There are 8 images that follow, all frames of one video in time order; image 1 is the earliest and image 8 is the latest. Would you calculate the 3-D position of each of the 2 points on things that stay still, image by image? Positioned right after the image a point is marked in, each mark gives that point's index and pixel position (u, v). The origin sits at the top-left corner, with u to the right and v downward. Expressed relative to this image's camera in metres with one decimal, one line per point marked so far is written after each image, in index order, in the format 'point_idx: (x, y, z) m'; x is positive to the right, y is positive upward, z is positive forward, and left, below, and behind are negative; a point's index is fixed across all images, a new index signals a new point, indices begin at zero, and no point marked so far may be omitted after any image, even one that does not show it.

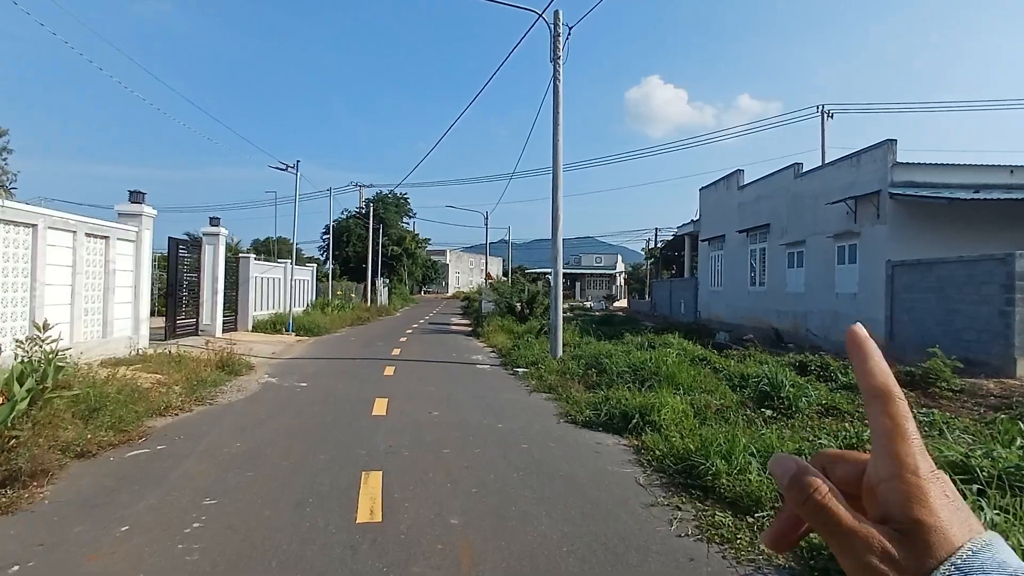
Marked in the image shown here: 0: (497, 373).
0: (-0.4, -2.0, +14.0) m
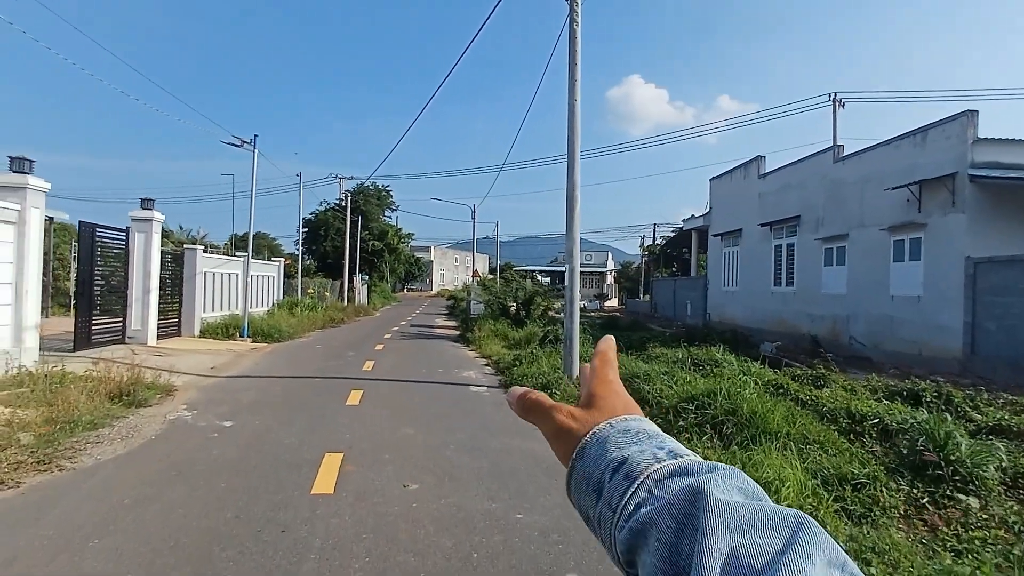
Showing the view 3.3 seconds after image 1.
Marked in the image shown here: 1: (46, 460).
0: (-0.3, -2.0, +10.6) m
1: (-5.0, -1.8, +6.6) m
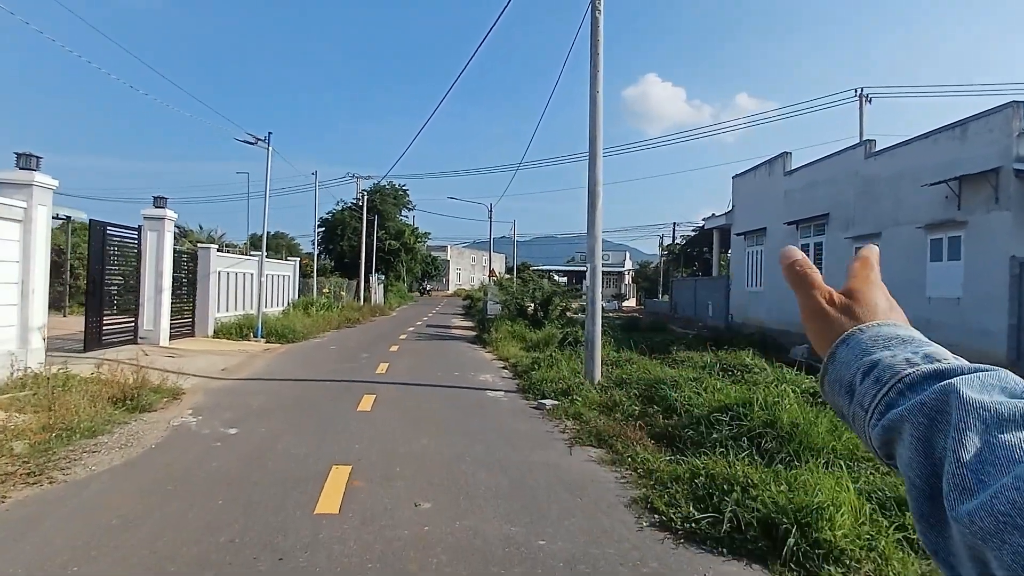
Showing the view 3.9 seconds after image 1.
0: (0.0, -2.0, +10.1) m
1: (-4.8, -1.8, +6.2) m
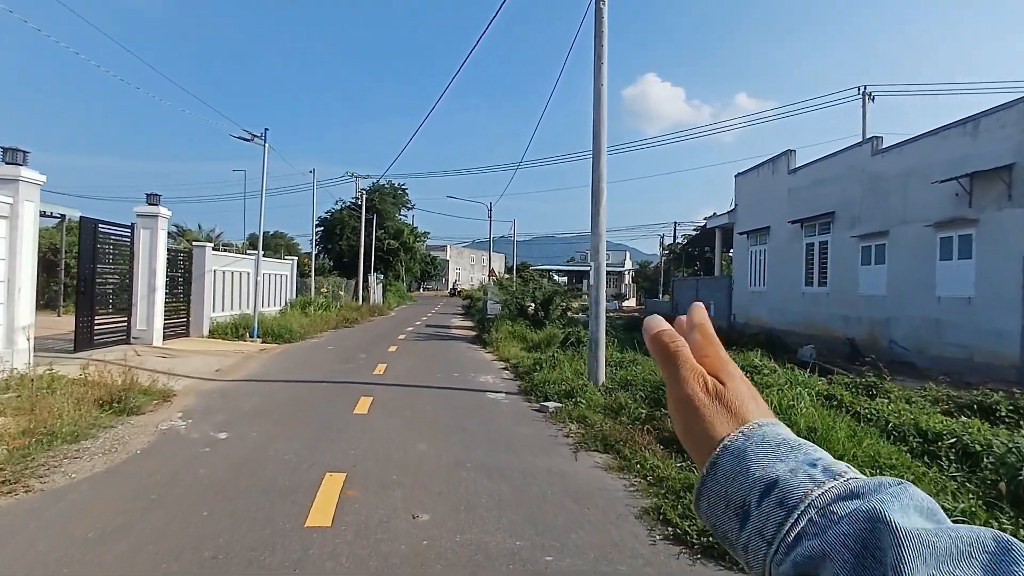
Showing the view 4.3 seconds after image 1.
0: (+0.1, -1.9, +9.7) m
1: (-4.7, -1.8, +5.8) m
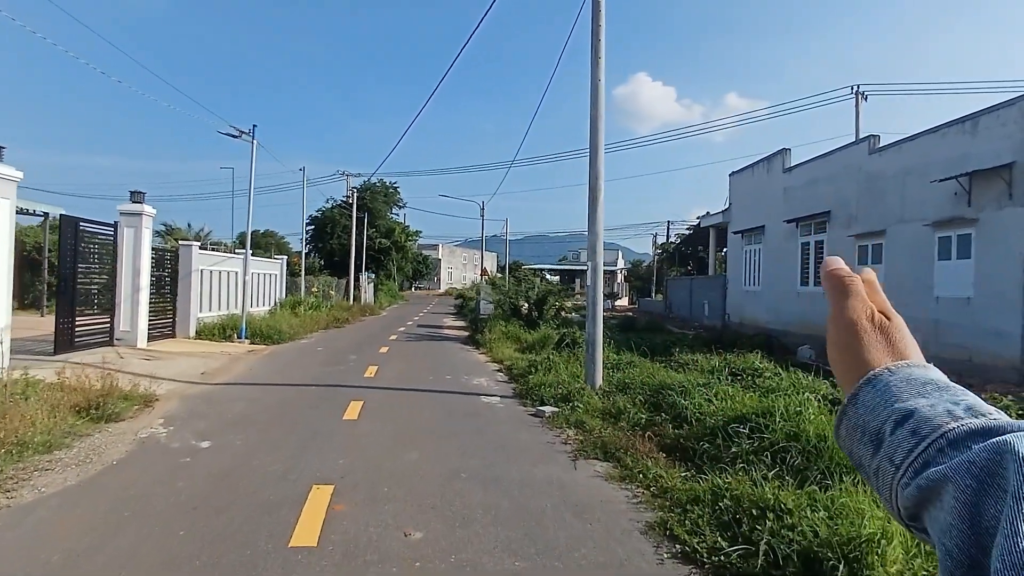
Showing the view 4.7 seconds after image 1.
0: (0.0, -2.0, +9.4) m
1: (-4.8, -1.8, +5.5) m
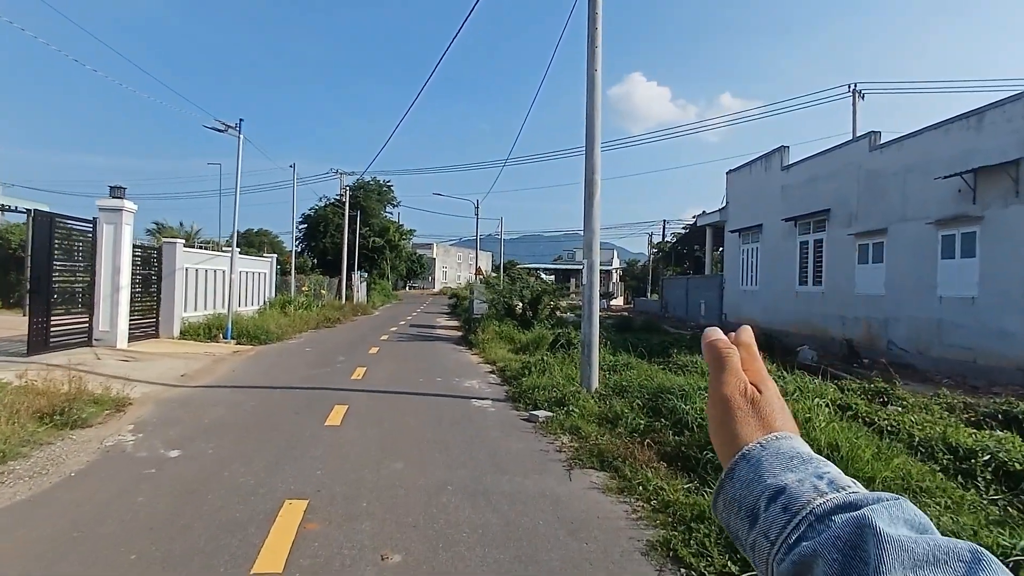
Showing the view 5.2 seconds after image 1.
0: (-0.1, -1.9, +9.0) m
1: (-4.8, -1.8, +5.0) m
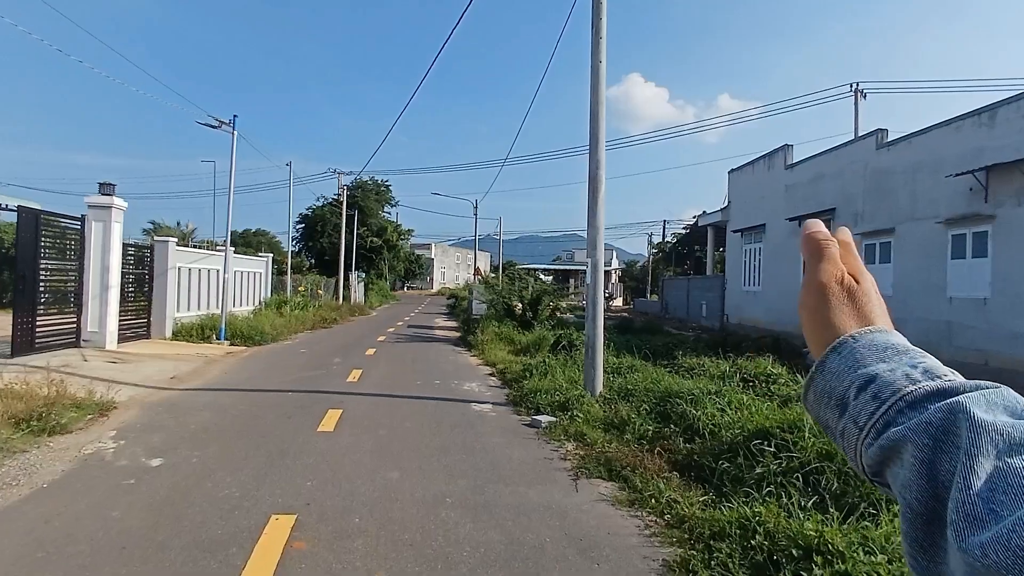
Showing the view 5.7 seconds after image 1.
0: (-0.1, -1.9, +8.6) m
1: (-4.8, -1.8, +4.6) m
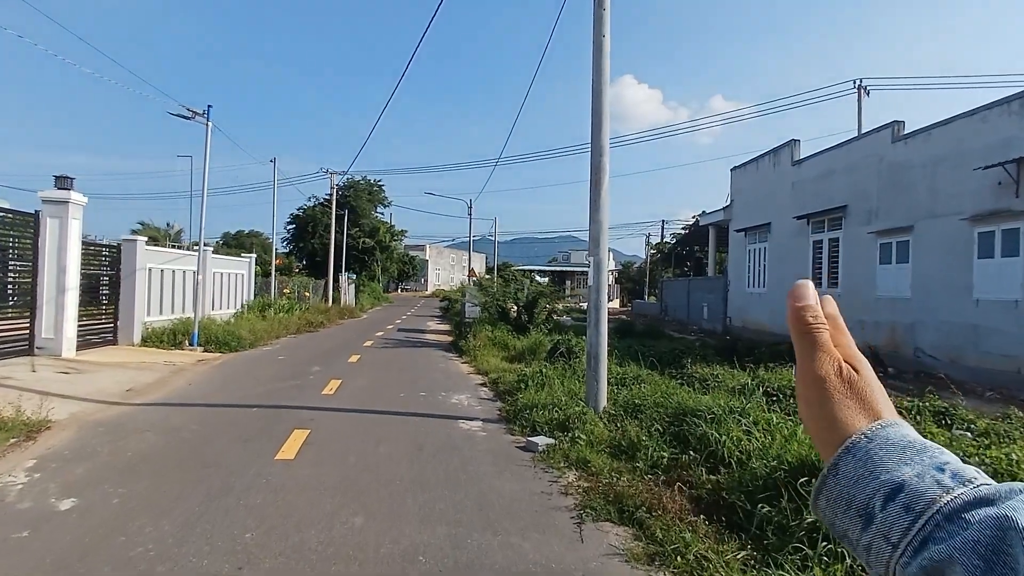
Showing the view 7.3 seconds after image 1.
0: (-0.2, -2.0, +7.5) m
1: (-4.9, -1.8, +3.4) m
